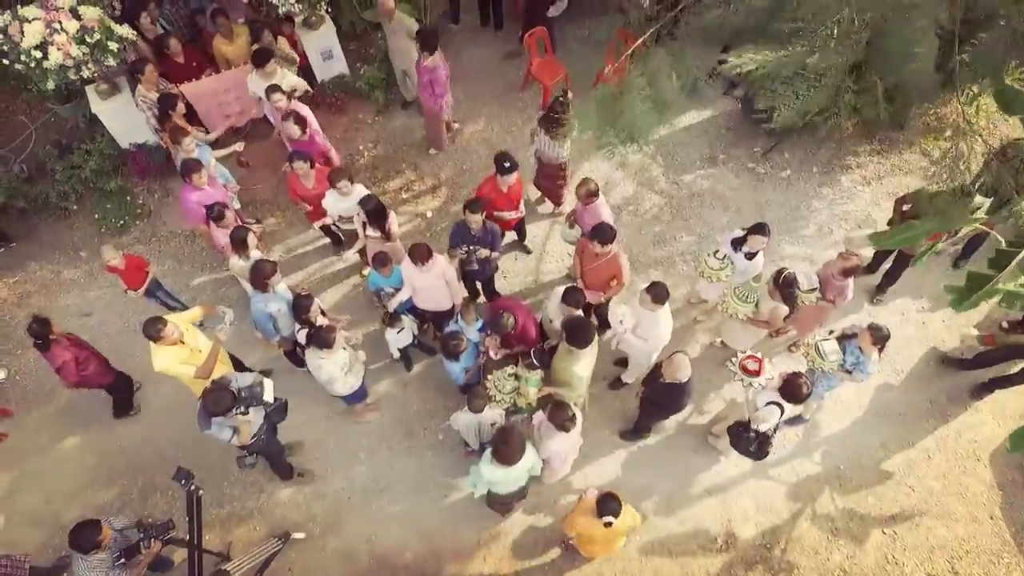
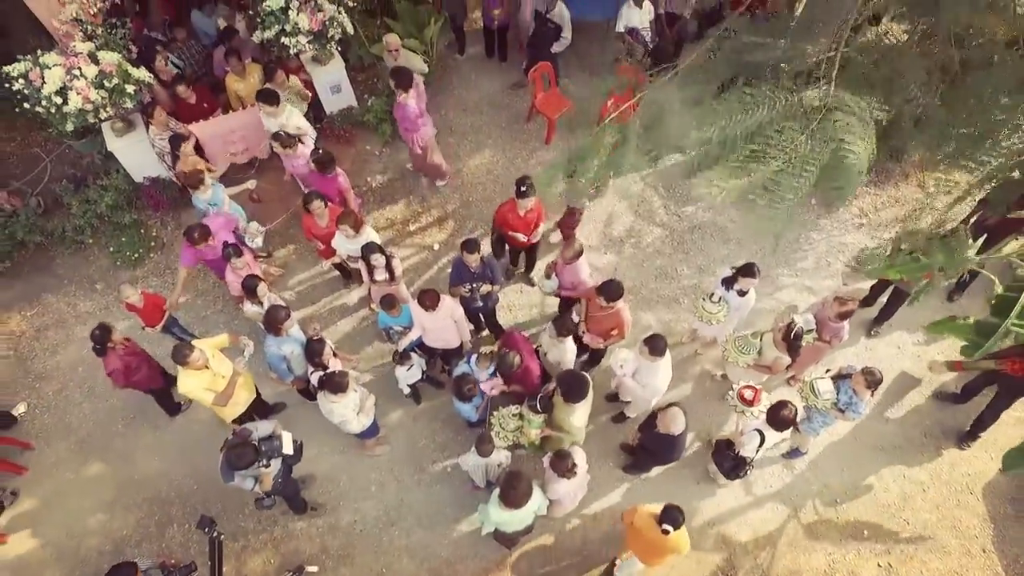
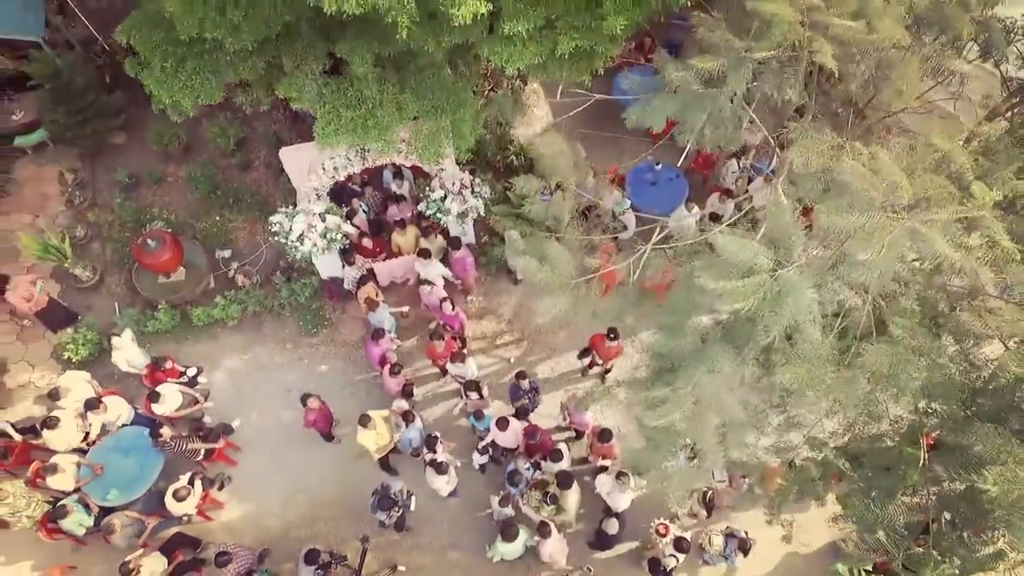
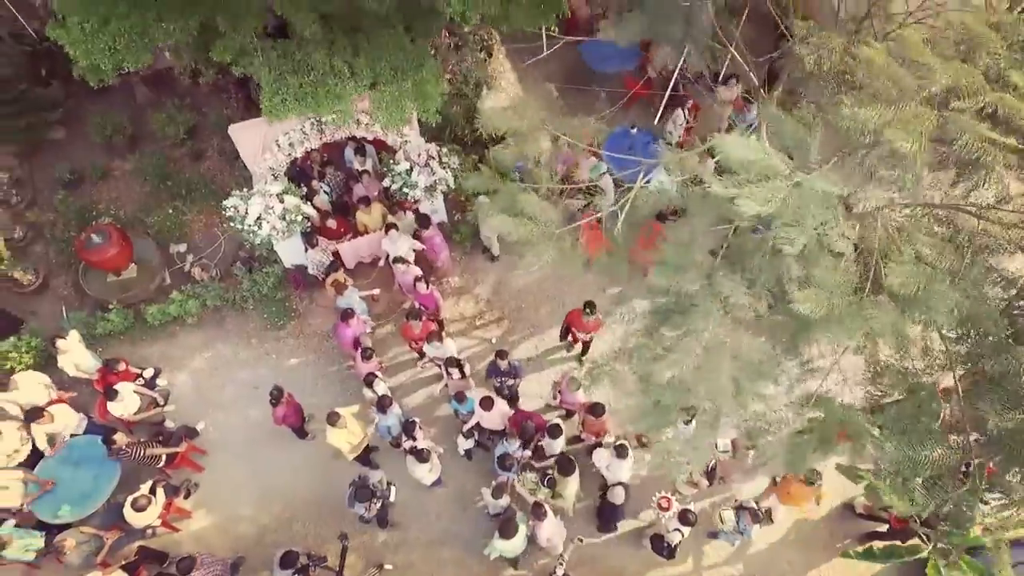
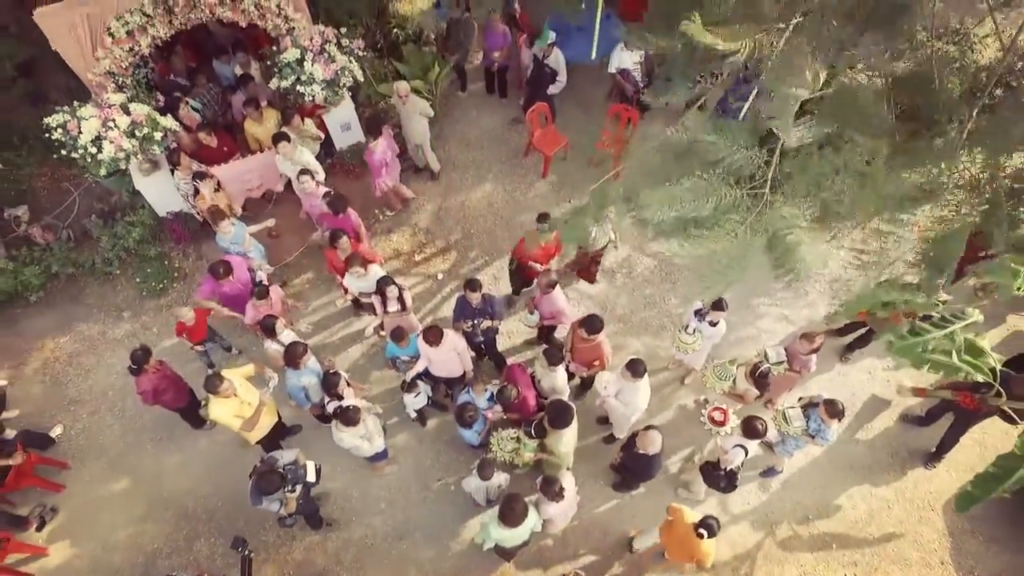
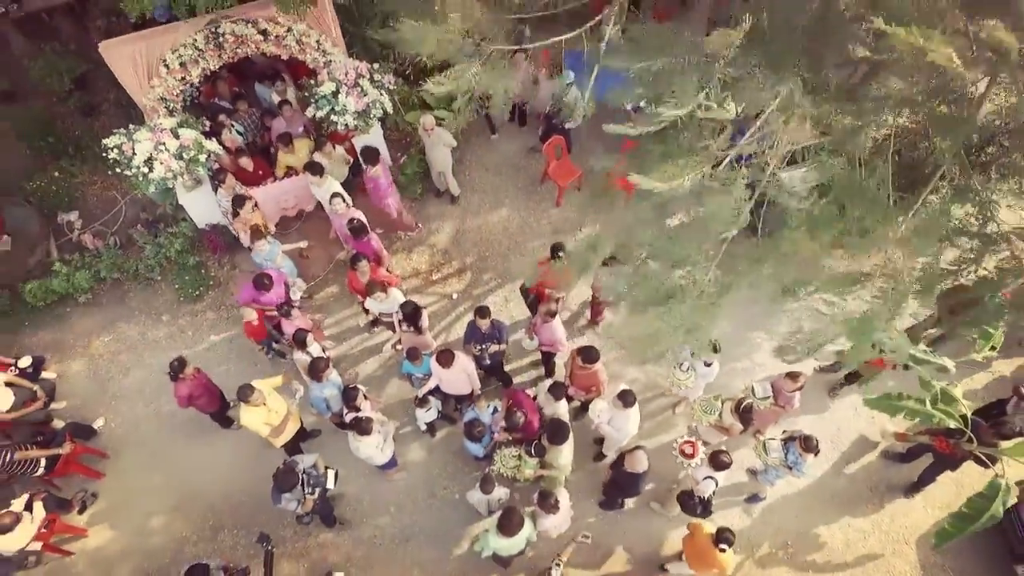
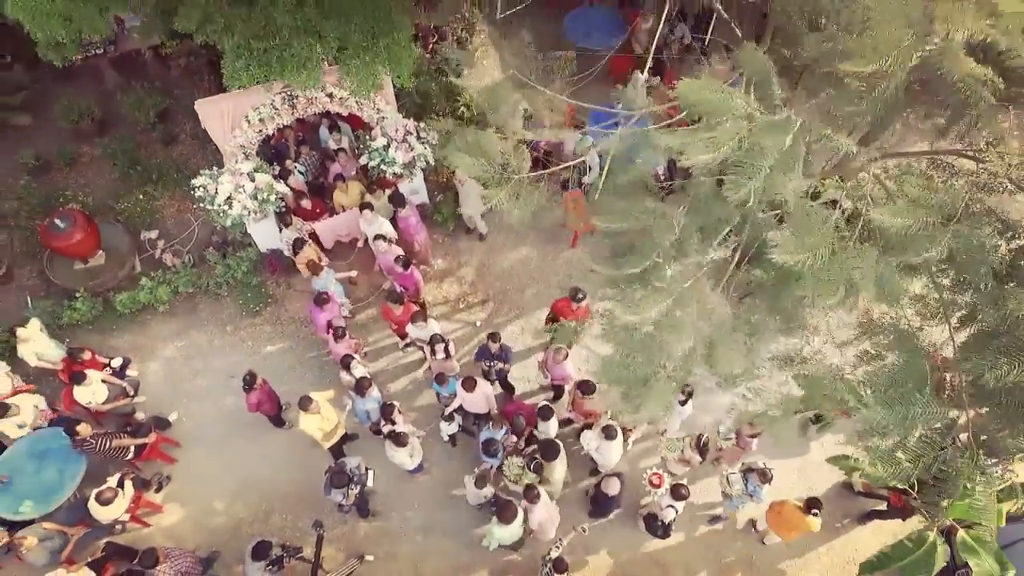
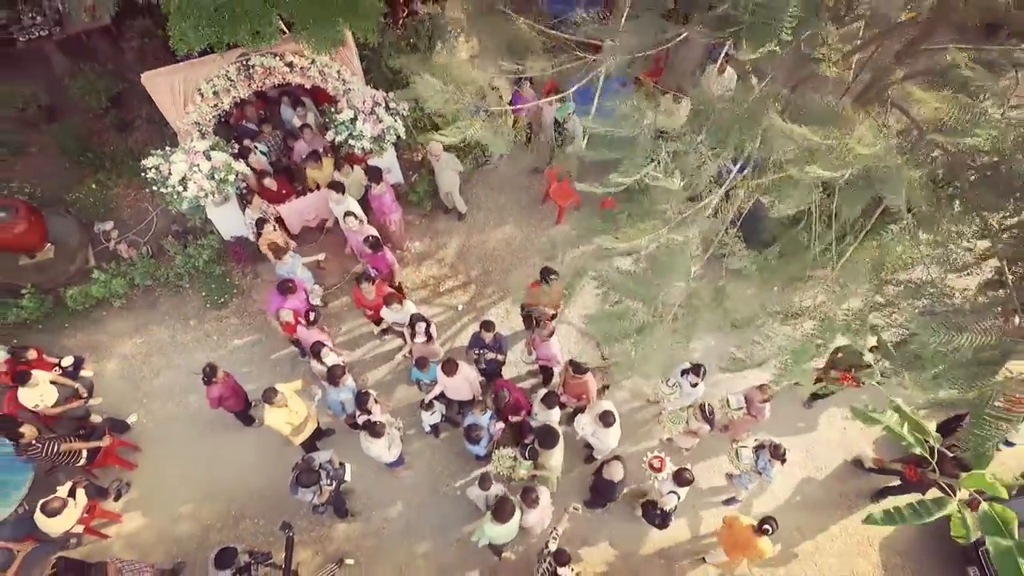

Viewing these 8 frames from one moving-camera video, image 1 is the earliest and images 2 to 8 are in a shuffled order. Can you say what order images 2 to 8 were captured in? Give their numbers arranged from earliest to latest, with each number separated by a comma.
2, 5, 6, 8, 7, 4, 3
